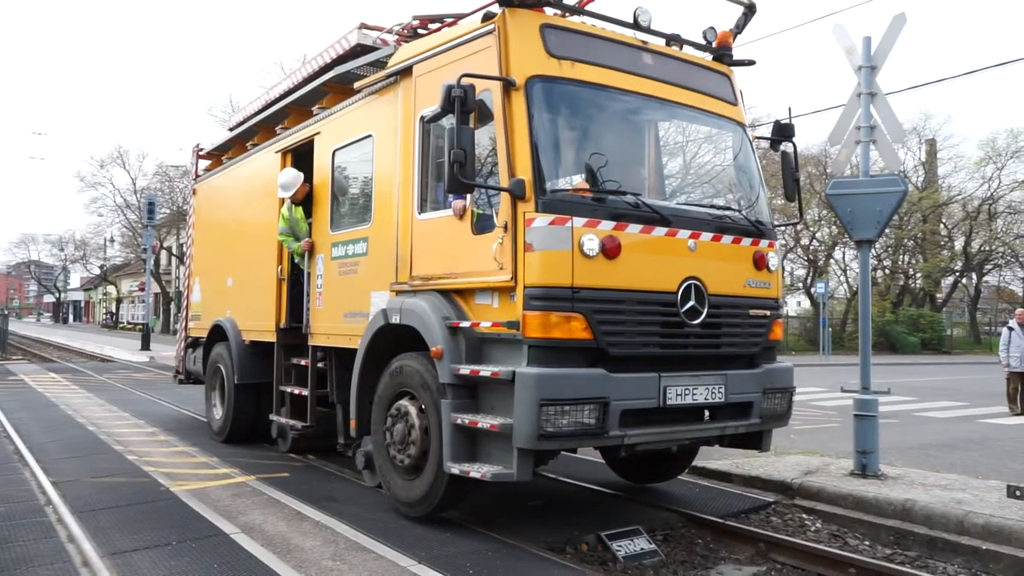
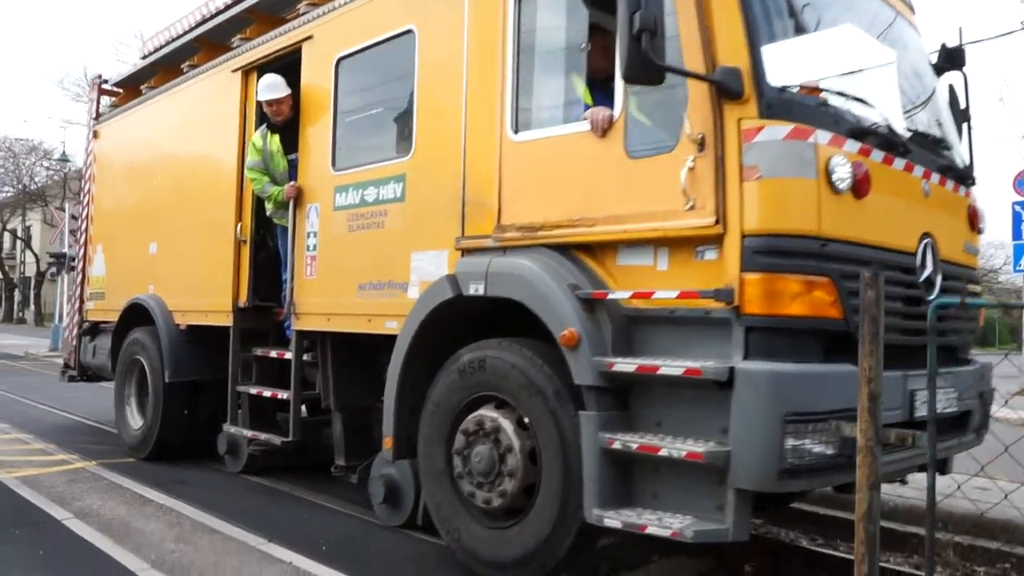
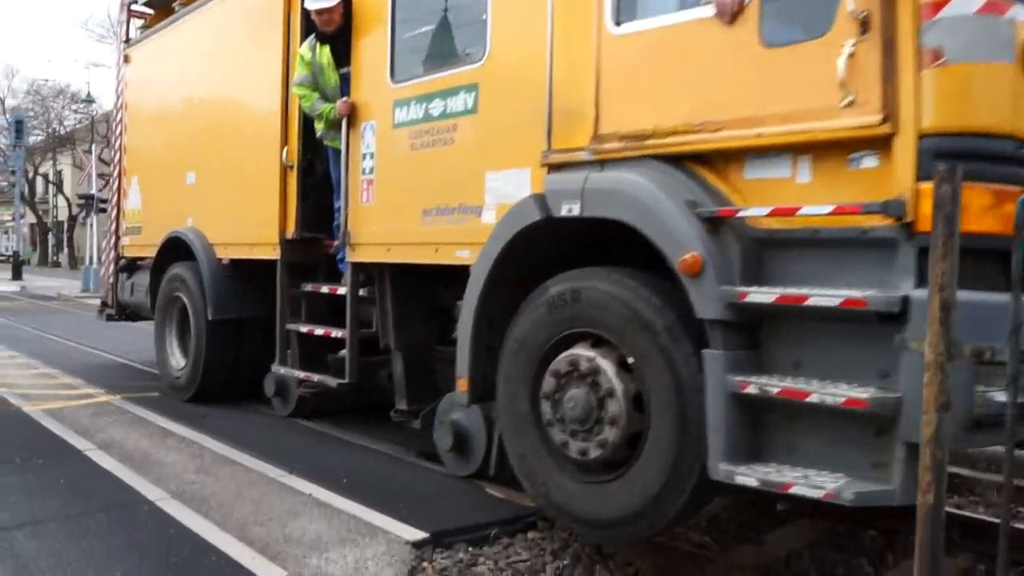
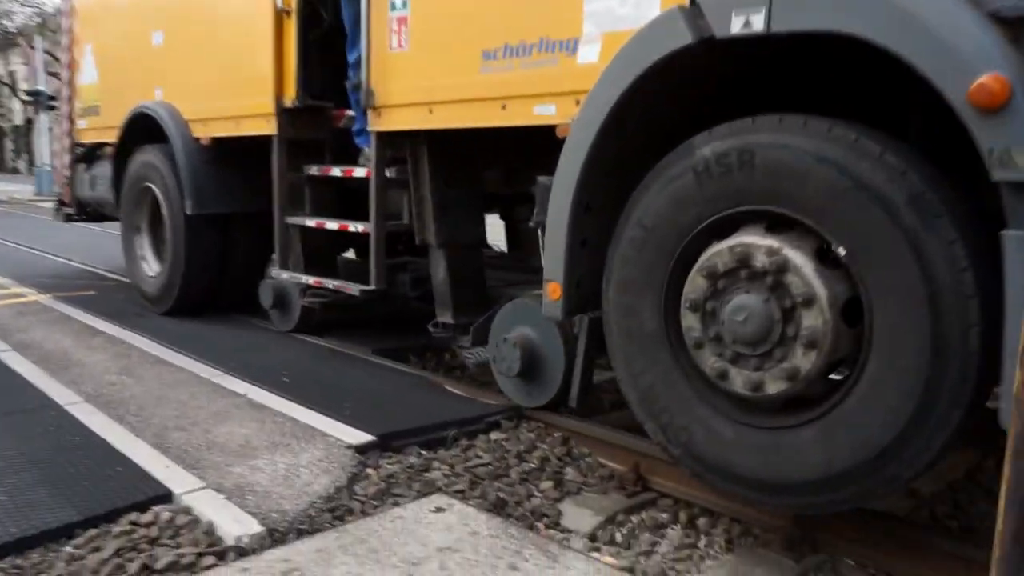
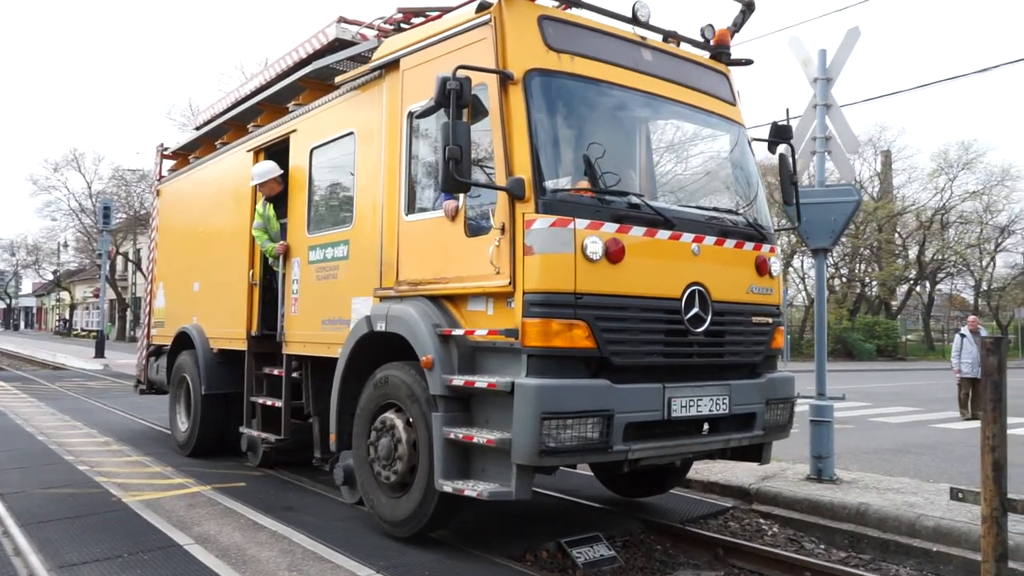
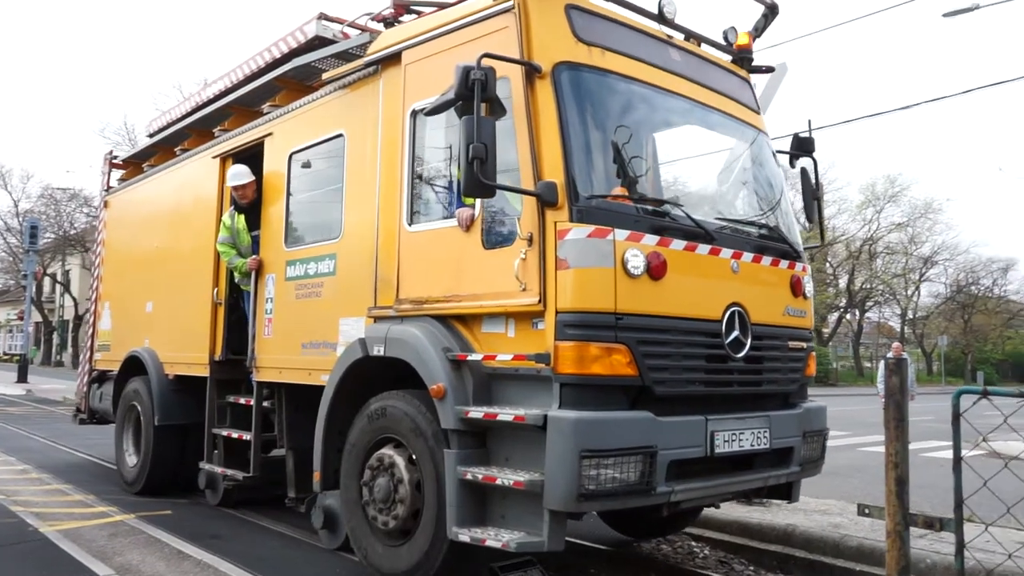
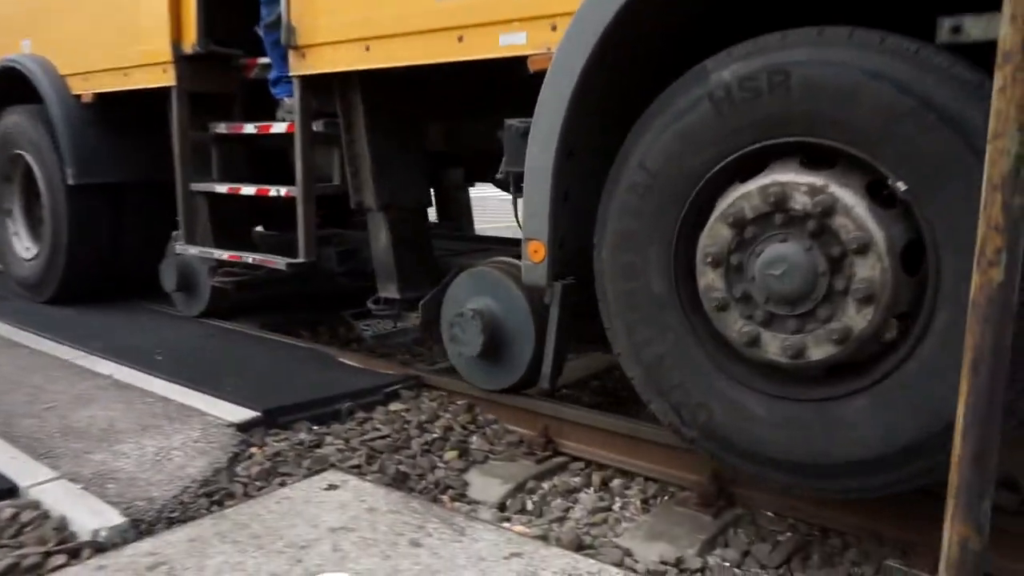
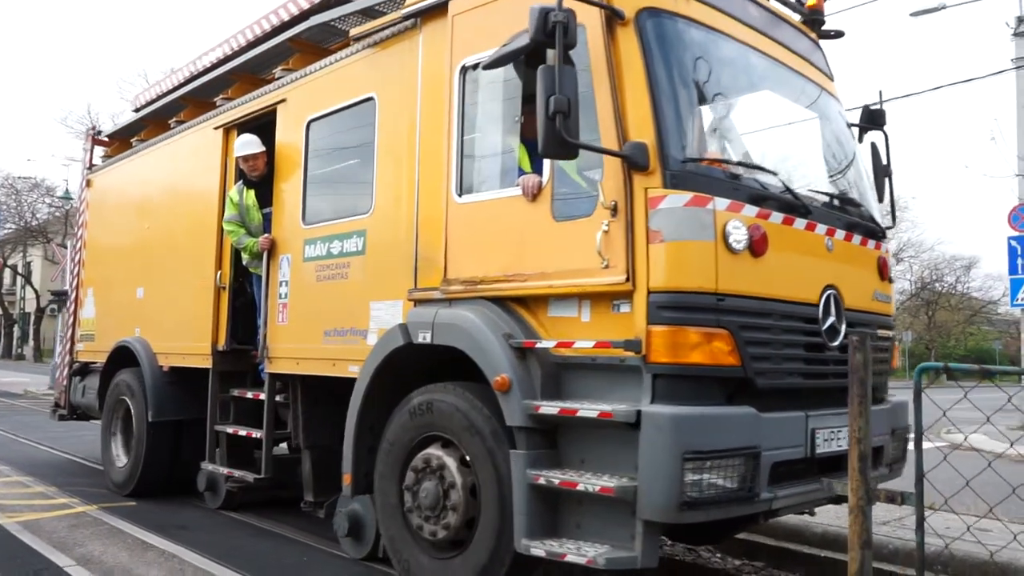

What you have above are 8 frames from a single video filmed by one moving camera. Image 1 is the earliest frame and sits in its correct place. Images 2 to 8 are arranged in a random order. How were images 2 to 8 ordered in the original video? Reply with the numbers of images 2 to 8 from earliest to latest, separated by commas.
5, 6, 8, 2, 3, 4, 7
